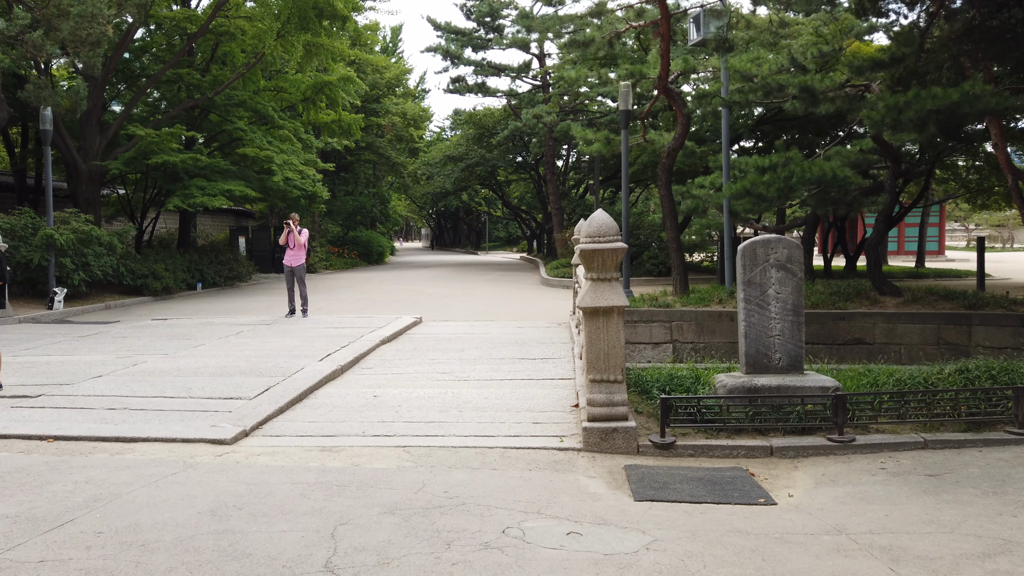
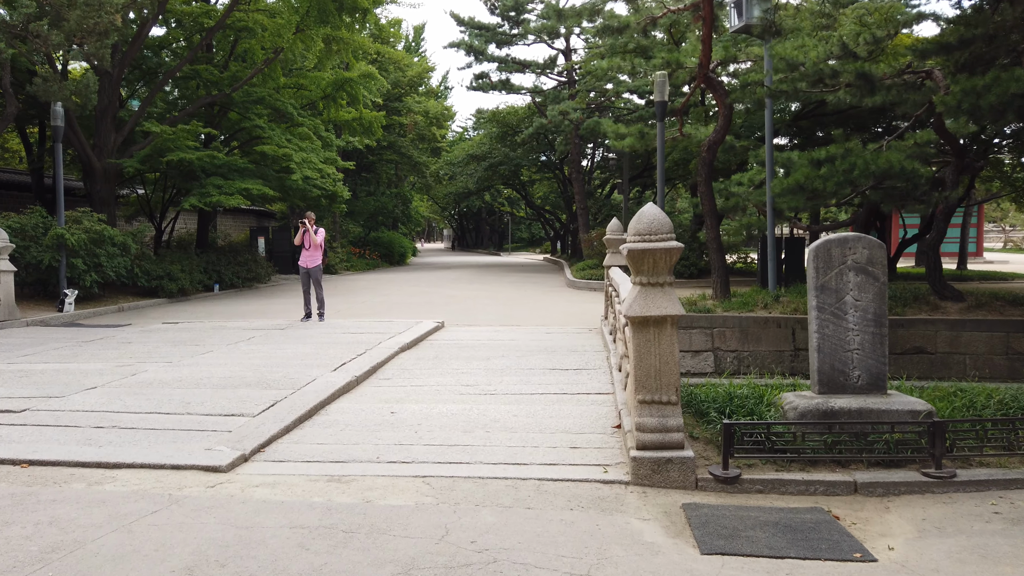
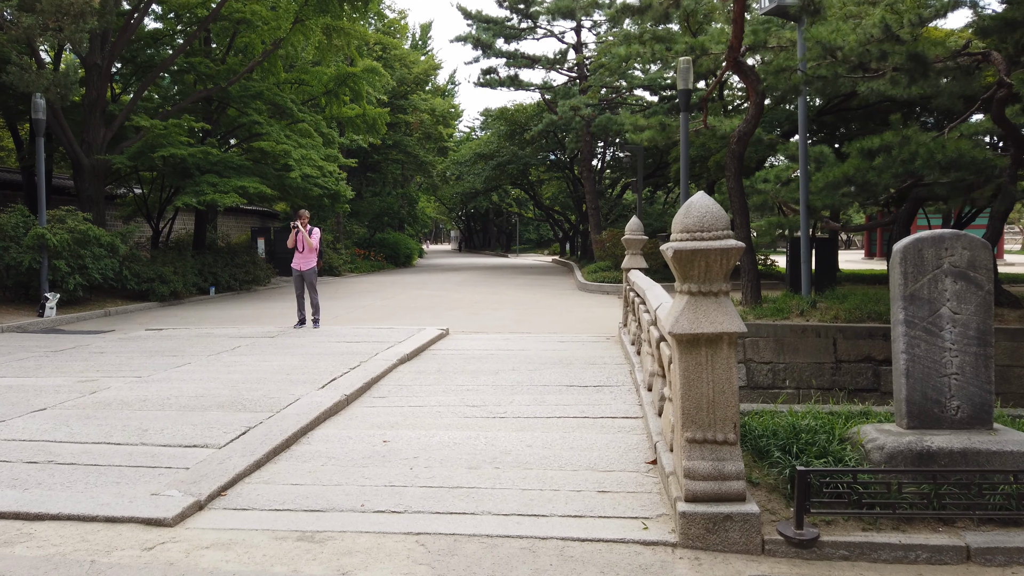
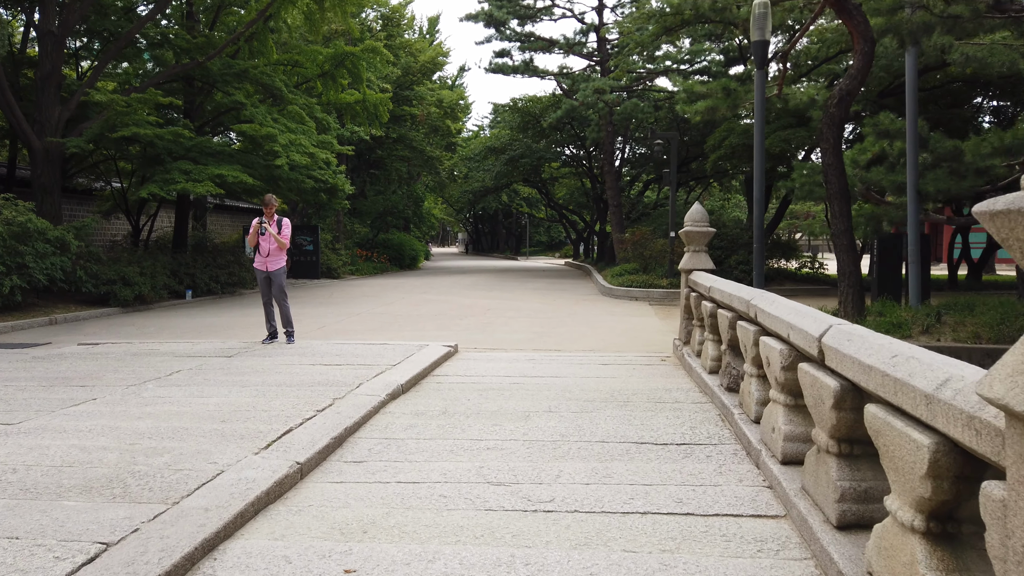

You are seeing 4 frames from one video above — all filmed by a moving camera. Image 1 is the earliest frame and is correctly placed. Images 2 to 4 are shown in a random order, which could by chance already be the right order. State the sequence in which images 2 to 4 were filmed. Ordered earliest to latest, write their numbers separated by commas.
2, 3, 4
